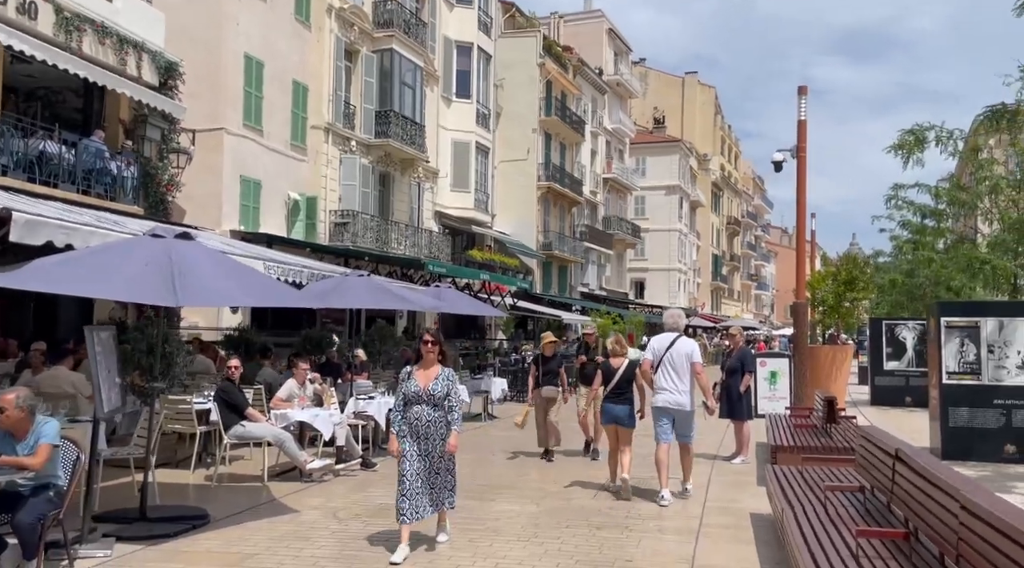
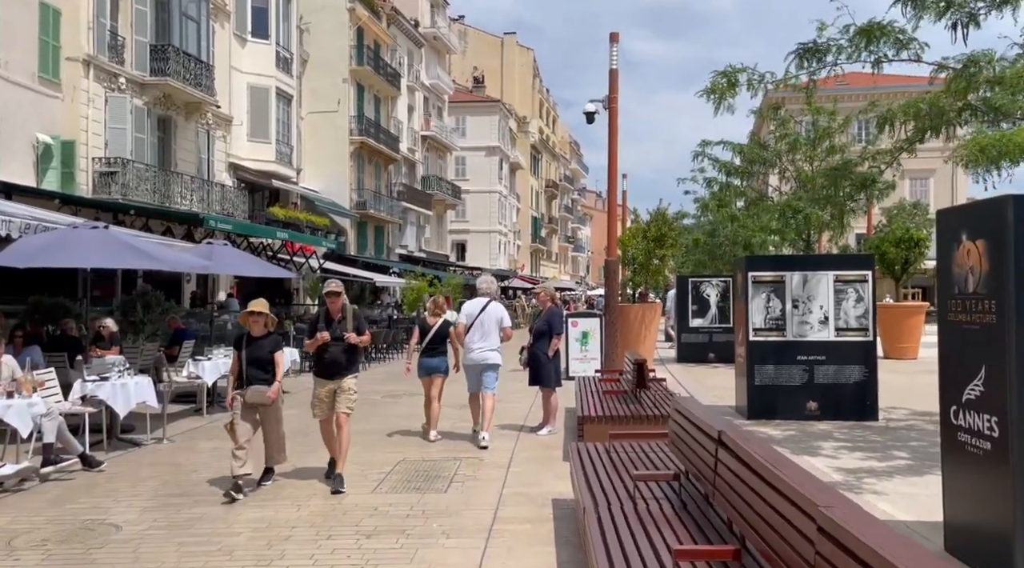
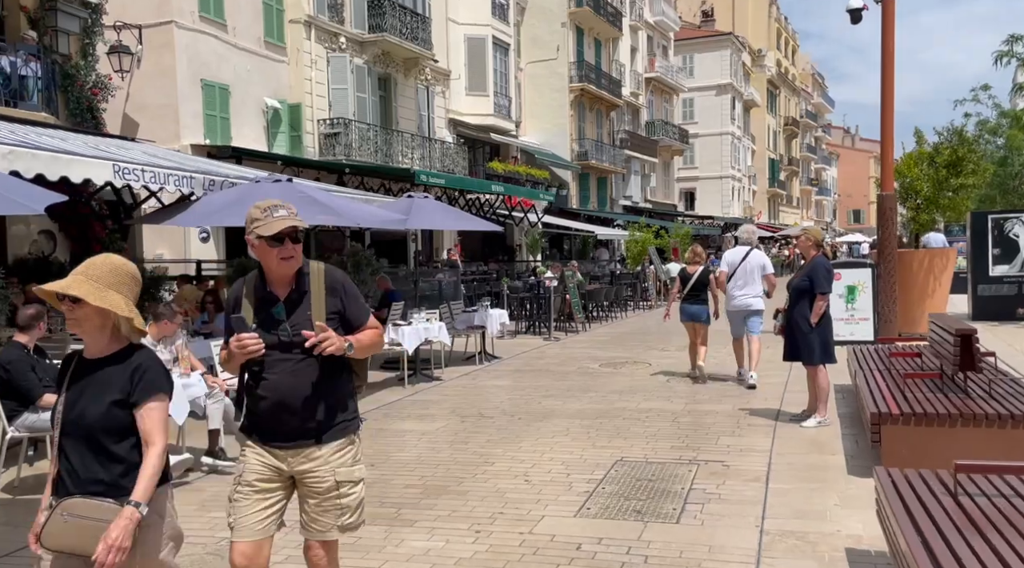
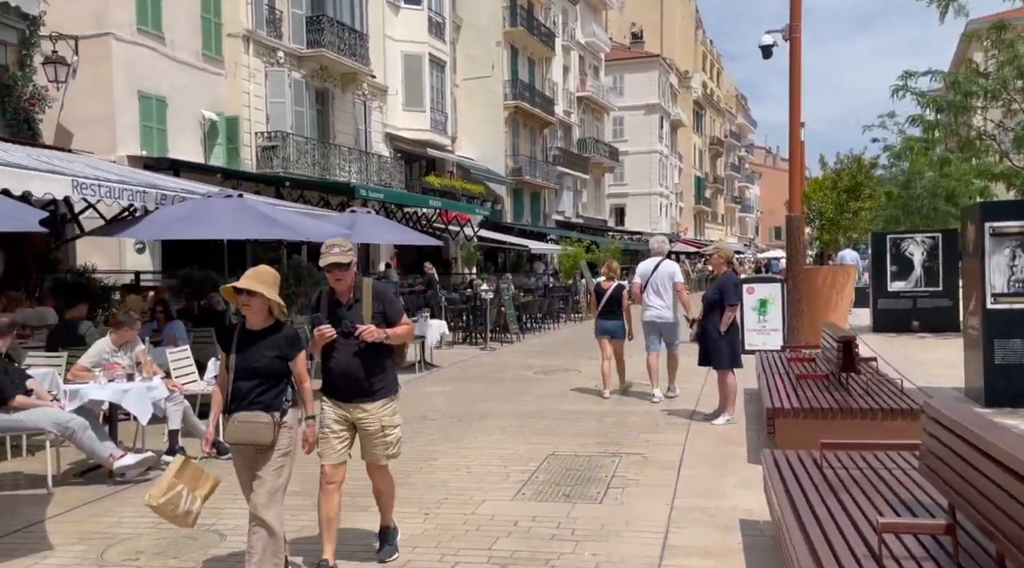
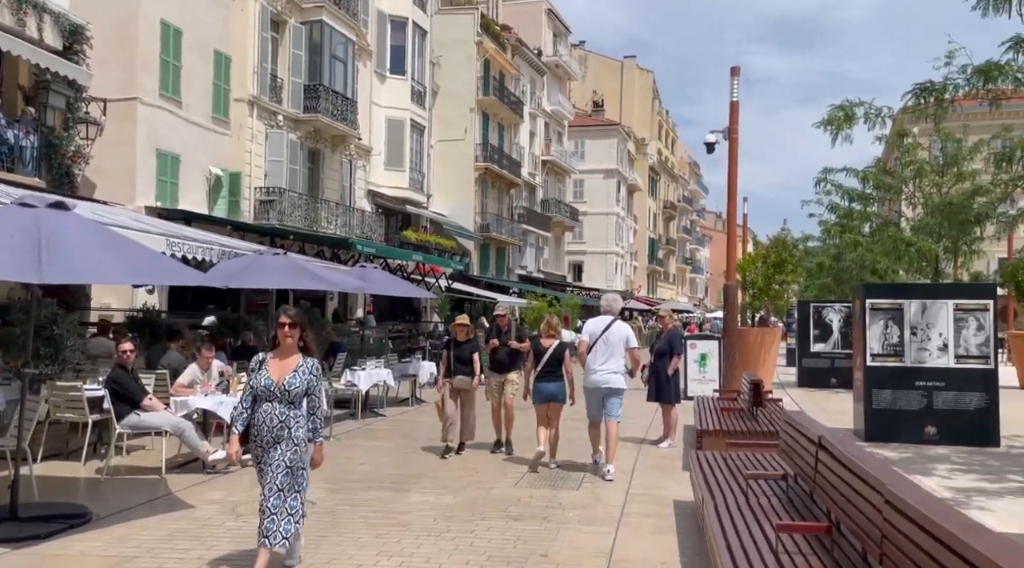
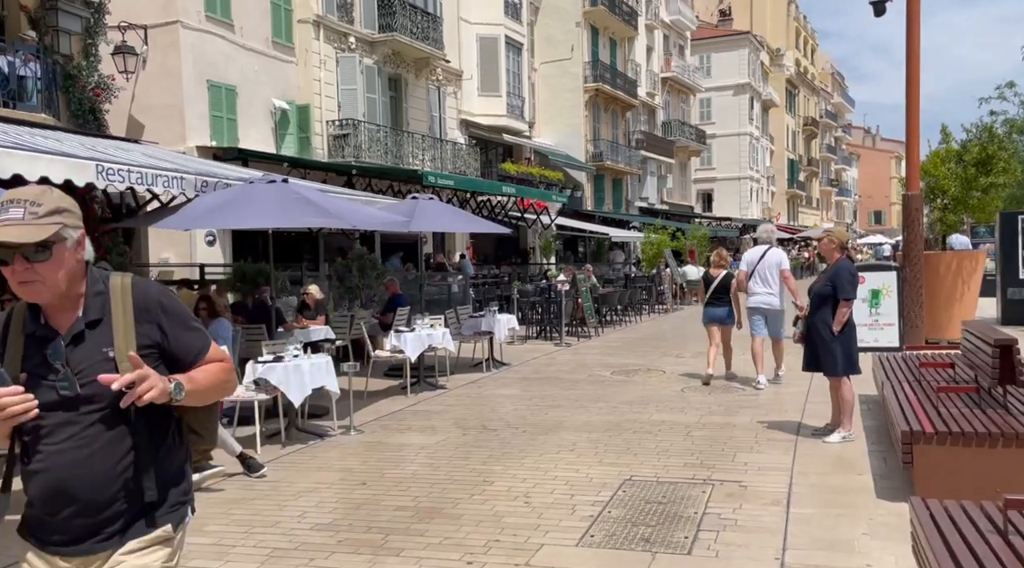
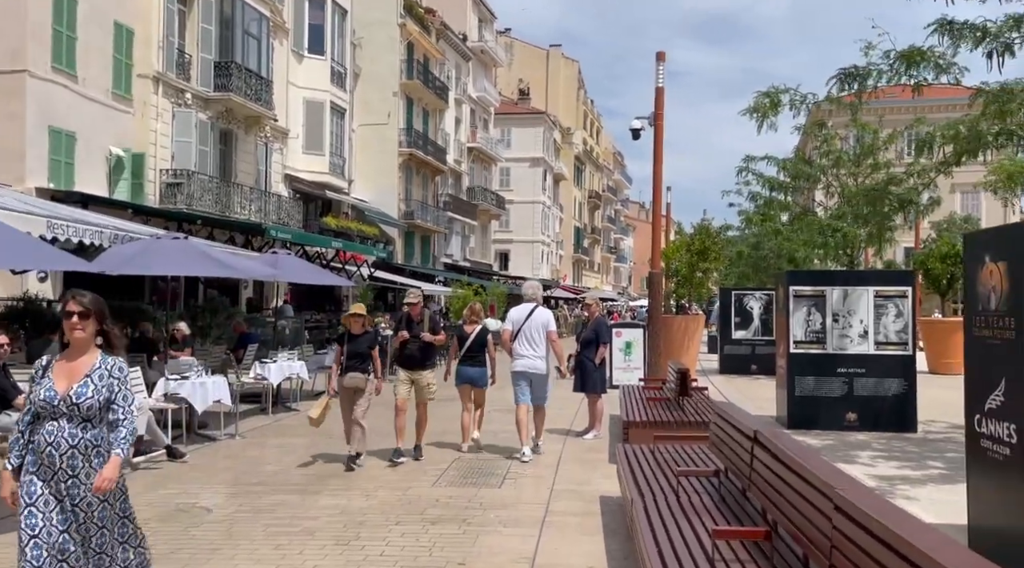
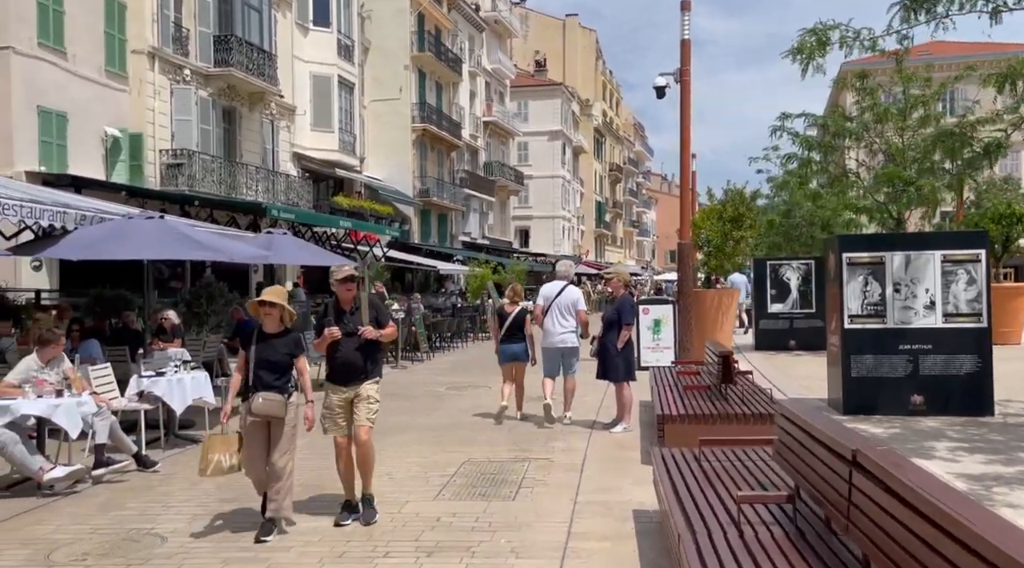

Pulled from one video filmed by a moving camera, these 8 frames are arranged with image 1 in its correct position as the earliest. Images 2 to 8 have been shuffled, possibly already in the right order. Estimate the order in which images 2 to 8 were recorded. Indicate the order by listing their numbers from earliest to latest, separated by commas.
5, 7, 2, 8, 4, 3, 6
